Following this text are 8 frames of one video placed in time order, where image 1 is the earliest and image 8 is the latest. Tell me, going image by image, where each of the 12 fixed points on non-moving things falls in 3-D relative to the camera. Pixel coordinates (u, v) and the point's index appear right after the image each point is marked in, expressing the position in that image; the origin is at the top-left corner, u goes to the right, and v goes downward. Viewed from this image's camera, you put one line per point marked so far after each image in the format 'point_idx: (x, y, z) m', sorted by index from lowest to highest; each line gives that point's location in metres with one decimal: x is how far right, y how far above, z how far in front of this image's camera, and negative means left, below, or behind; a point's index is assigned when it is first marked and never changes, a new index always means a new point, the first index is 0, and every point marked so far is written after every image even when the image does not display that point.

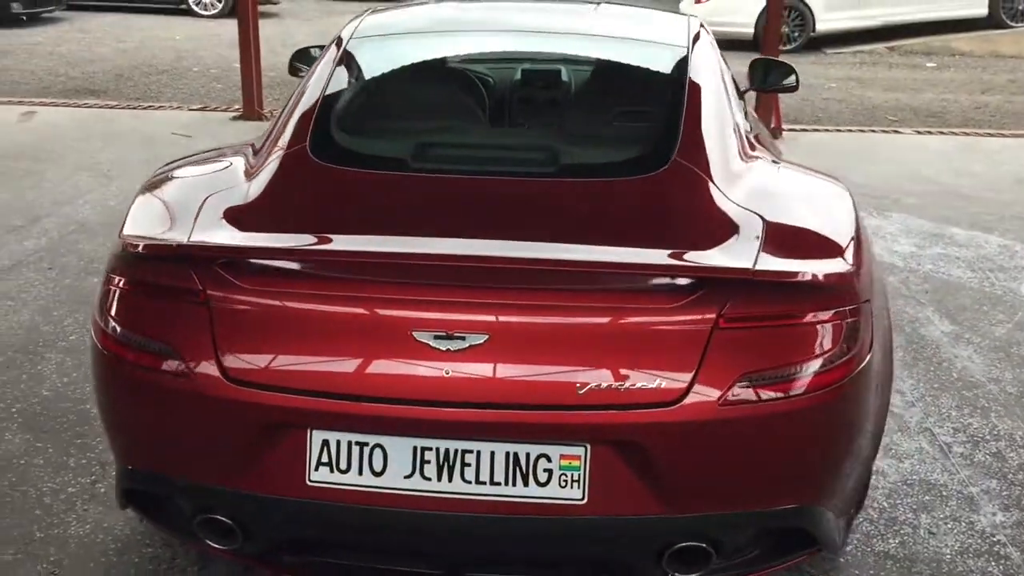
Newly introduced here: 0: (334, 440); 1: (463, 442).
0: (-0.3, -0.3, +1.9) m
1: (-0.1, -0.3, +1.9) m
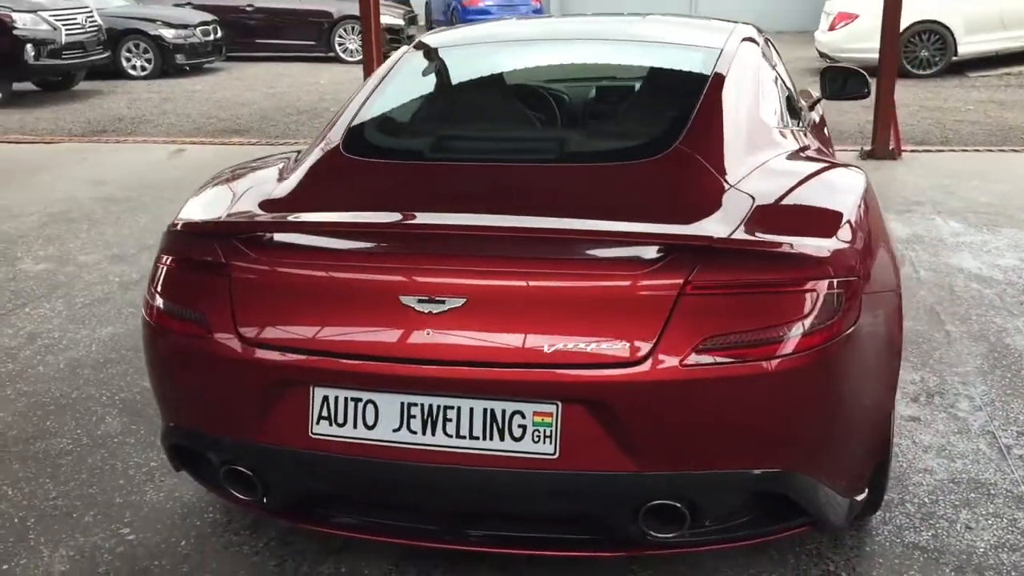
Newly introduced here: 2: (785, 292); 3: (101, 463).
0: (-0.4, -0.2, +2.1) m
1: (-0.1, -0.2, +2.1) m
2: (+0.6, 0.0, +2.1) m
3: (-1.3, -0.6, +3.3) m
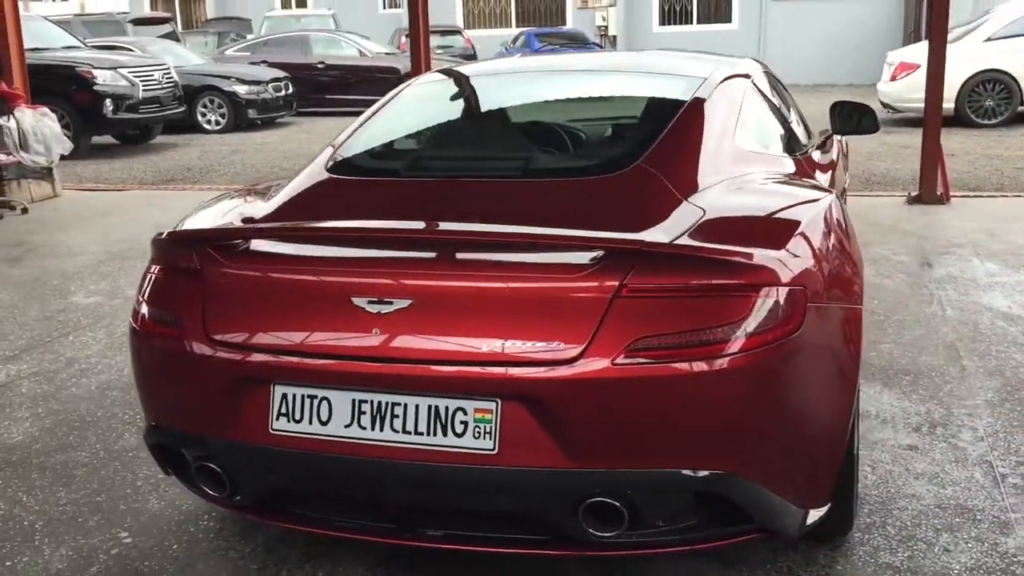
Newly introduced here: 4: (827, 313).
0: (-0.5, -0.2, +2.3) m
1: (-0.3, -0.2, +2.2) m
2: (+0.4, 0.0, +2.2) m
3: (-1.4, -0.6, +3.5) m
4: (+0.7, -0.1, +2.4) m
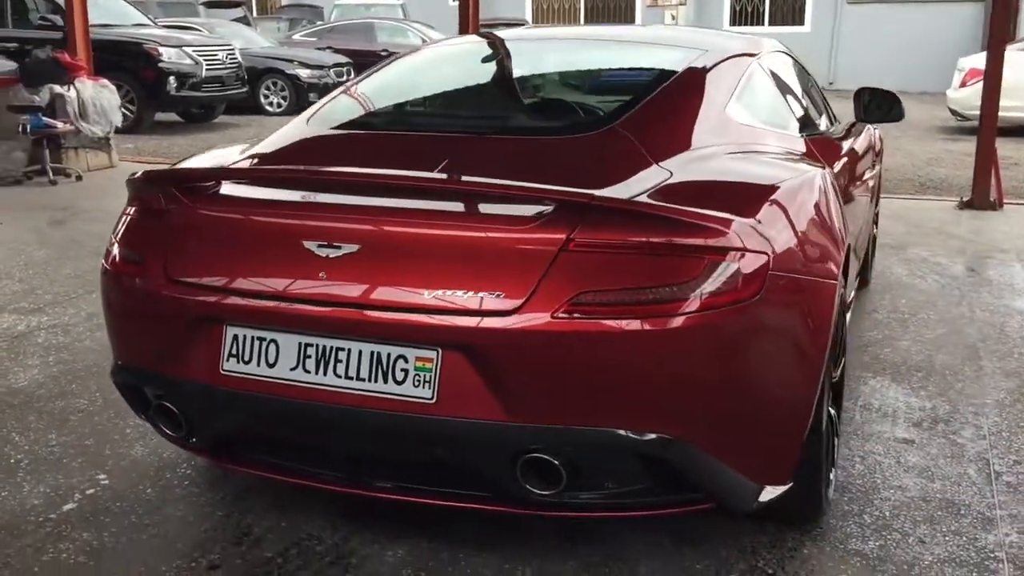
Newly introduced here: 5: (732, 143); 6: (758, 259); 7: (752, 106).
0: (-0.6, -0.1, +2.3) m
1: (-0.4, -0.1, +2.2) m
2: (+0.3, +0.1, +2.1) m
3: (-1.4, -0.5, +3.6) m
4: (+0.6, 0.0, +2.3) m
5: (+0.6, +0.4, +2.8) m
6: (+0.5, +0.1, +2.2) m
7: (+0.8, +0.6, +3.2) m
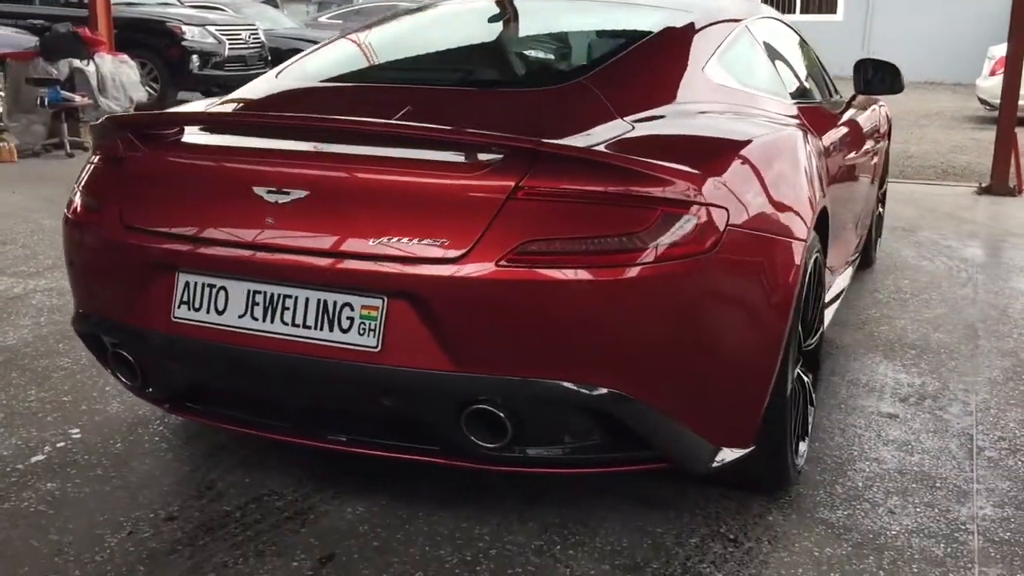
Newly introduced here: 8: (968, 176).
0: (-0.7, 0.0, +2.3) m
1: (-0.5, 0.0, +2.2) m
2: (+0.2, +0.2, +2.1) m
3: (-1.5, -0.3, +3.6) m
4: (+0.5, +0.1, +2.3) m
5: (+0.5, +0.5, +2.8) m
6: (+0.4, +0.2, +2.2) m
7: (+0.7, +0.7, +3.1) m
8: (+4.0, +1.0, +9.1) m
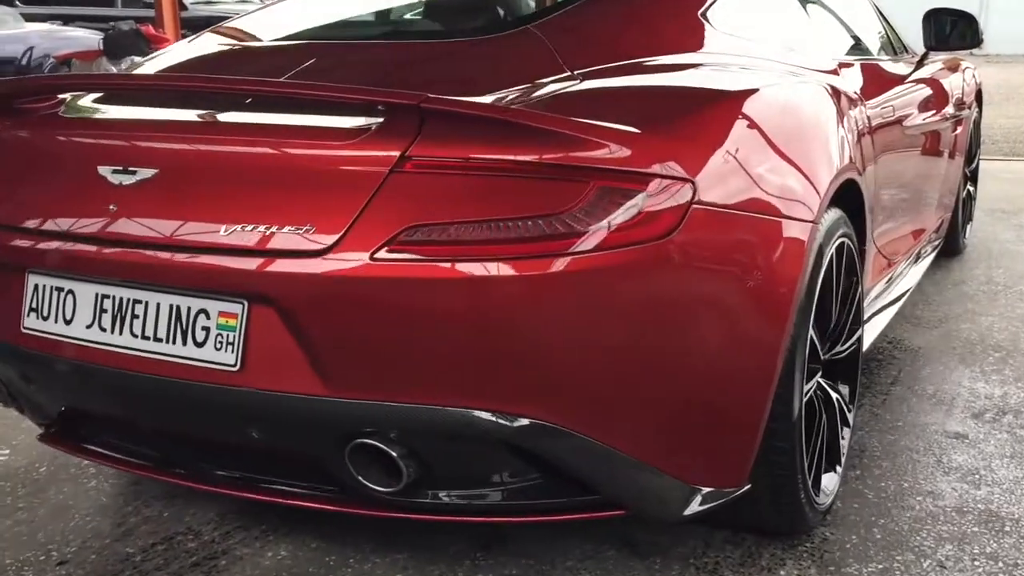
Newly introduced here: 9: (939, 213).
0: (-0.9, 0.0, +1.9) m
1: (-0.6, 0.0, +1.7) m
2: (+0.1, +0.2, +1.6) m
3: (-1.5, -0.3, +3.2) m
4: (+0.4, +0.1, +1.8) m
5: (+0.4, +0.5, +2.3) m
6: (+0.3, +0.2, +1.7) m
7: (+0.6, +0.7, +2.6) m
8: (+4.6, +1.1, +8.2) m
9: (+1.7, +0.3, +4.1) m
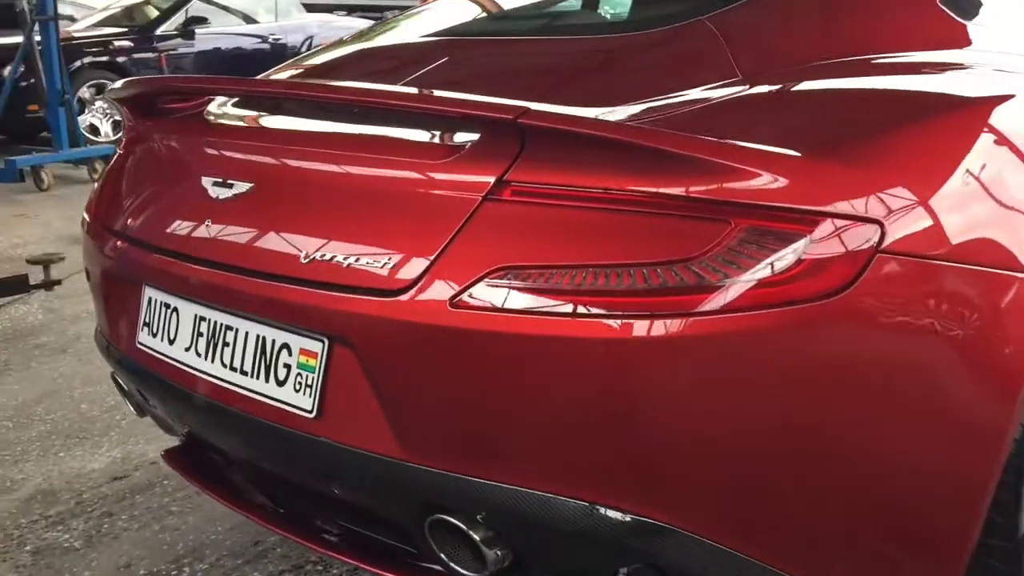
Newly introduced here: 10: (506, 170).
0: (-0.6, 0.0, +1.8) m
1: (-0.4, 0.0, +1.6) m
2: (+0.2, +0.1, +1.3) m
3: (-0.9, -0.3, +3.3) m
4: (+0.6, 0.0, +1.3) m
5: (+0.8, +0.4, +1.8) m
6: (+0.4, +0.1, +1.3) m
7: (+1.0, +0.6, +2.1) m
8: (+6.3, +0.8, +6.4) m
9: (+2.5, +0.1, +3.3) m
10: (0.0, +0.2, +1.3) m
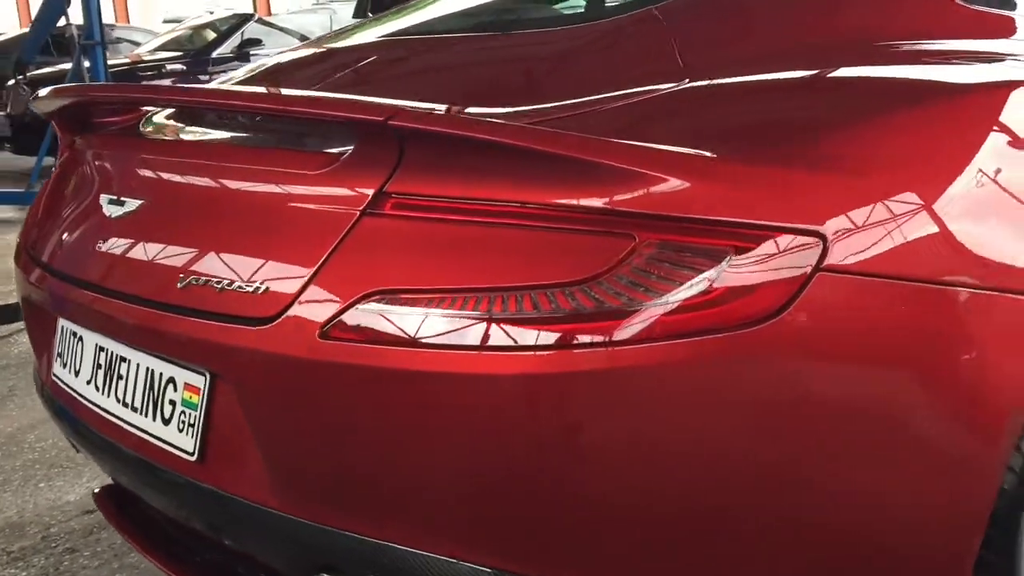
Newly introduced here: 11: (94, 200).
0: (-0.7, -0.1, +1.6) m
1: (-0.5, -0.1, +1.4) m
2: (+0.1, +0.1, +1.1) m
3: (-0.9, -0.4, +3.1) m
4: (+0.4, 0.0, +1.1) m
5: (+0.7, +0.4, +1.6) m
6: (+0.3, 0.0, +1.1) m
7: (+1.0, +0.5, +1.8) m
8: (+6.6, +0.7, +5.8) m
9: (+2.5, +0.1, +2.9) m
10: (-0.1, +0.1, +1.2) m
11: (-0.7, +0.1, +1.6) m
